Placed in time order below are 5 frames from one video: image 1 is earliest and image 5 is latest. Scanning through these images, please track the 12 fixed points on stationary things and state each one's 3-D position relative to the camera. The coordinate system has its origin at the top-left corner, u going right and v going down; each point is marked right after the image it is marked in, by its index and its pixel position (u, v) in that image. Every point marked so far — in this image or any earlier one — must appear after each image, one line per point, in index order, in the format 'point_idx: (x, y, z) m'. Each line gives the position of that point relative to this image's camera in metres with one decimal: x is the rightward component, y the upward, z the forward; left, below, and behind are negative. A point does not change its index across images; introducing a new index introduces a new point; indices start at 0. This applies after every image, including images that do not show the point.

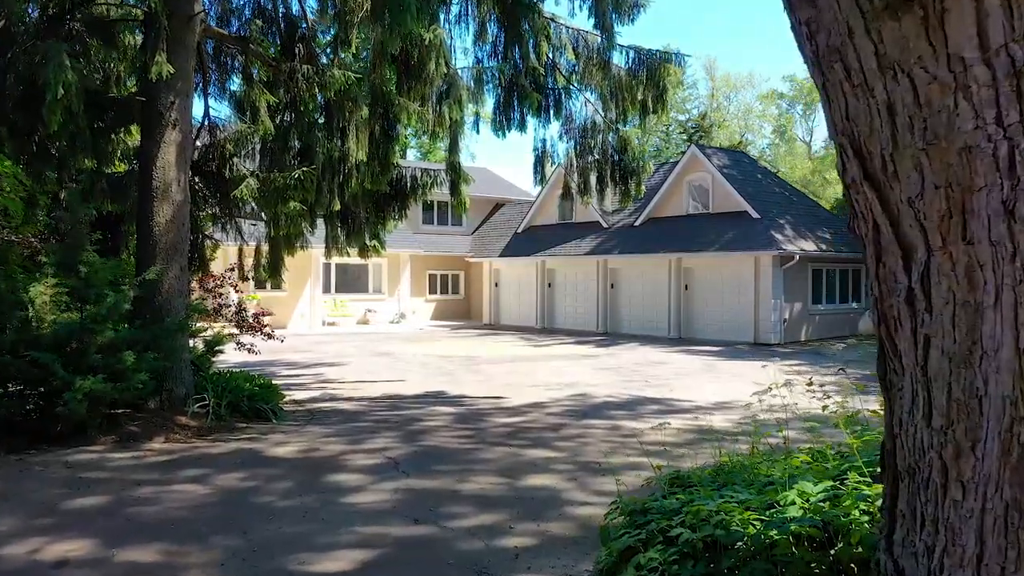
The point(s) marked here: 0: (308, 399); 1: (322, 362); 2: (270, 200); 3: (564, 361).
0: (-2.6, -1.4, +10.6) m
1: (-3.6, -1.4, +16.0) m
2: (-3.0, +1.1, +10.4) m
3: (+1.0, -1.4, +16.1) m
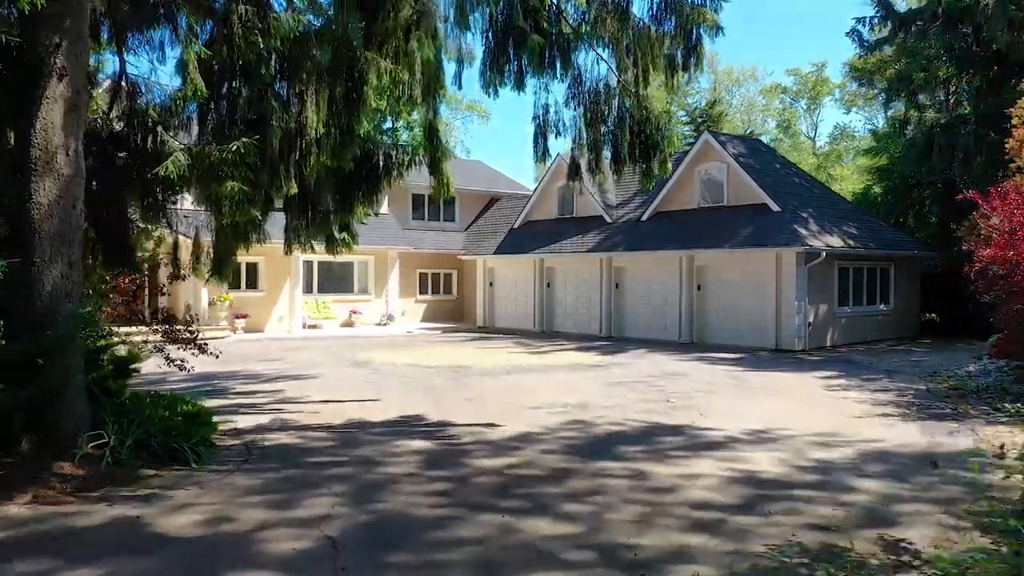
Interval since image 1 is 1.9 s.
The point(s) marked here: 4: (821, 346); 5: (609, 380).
0: (-2.6, -1.4, +8.5) m
1: (-3.7, -1.4, +13.9) m
2: (-3.0, +1.1, +8.3) m
3: (+0.9, -1.4, +14.0) m
4: (+7.2, -1.4, +19.7) m
5: (+1.5, -1.4, +13.0) m
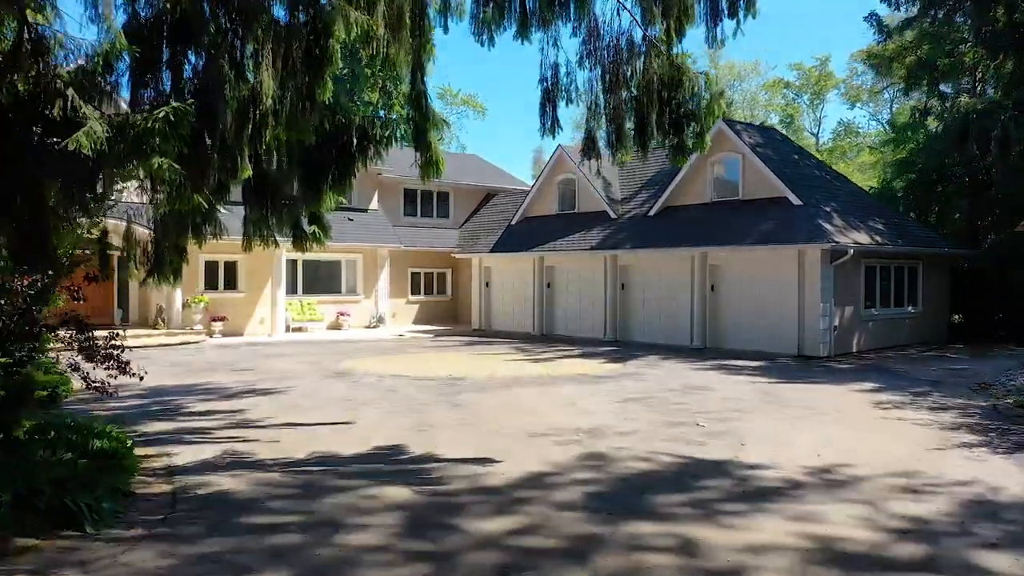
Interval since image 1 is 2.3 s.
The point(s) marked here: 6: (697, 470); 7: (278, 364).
0: (-2.6, -1.5, +6.9) m
1: (-3.7, -1.4, +12.2) m
2: (-3.0, +1.0, +6.6) m
3: (+0.9, -1.4, +12.4) m
4: (+7.2, -1.4, +18.1) m
5: (+1.5, -1.4, +11.4) m
6: (+1.5, -1.5, +6.8) m
7: (-4.3, -1.4, +15.6) m
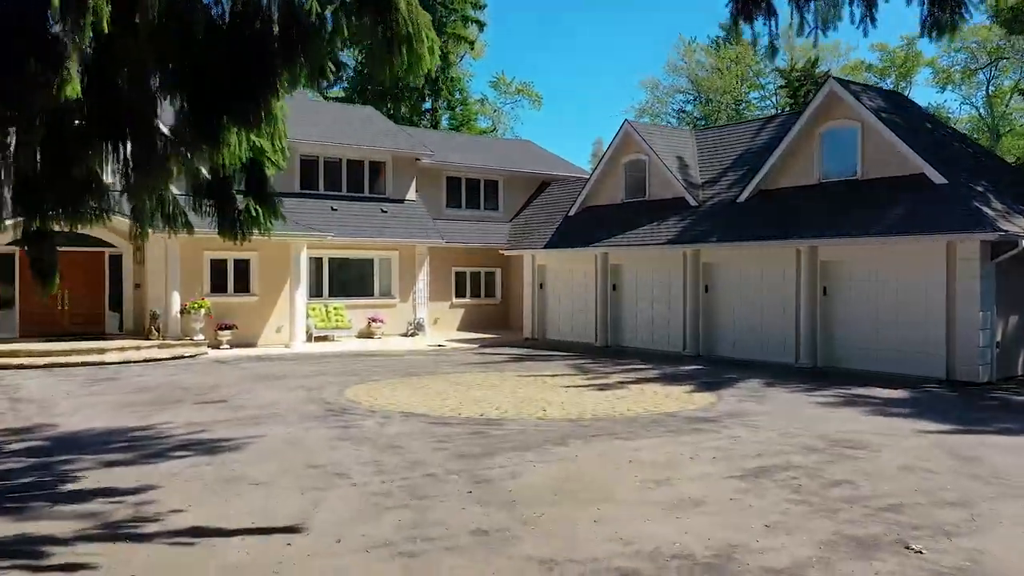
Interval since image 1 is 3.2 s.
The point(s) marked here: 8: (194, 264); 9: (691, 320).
0: (-2.4, -1.5, +3.2) m
1: (-3.1, -1.5, +8.7) m
2: (-2.8, +1.0, +3.0) m
3: (+1.5, -1.5, +8.5) m
4: (+8.2, -1.4, +13.7) m
5: (+2.0, -1.5, +7.5) m
6: (+1.7, -1.5, +2.9) m
7: (-3.5, -1.5, +12.1) m
8: (-7.2, +0.5, +19.2) m
9: (+3.9, -0.7, +18.1) m
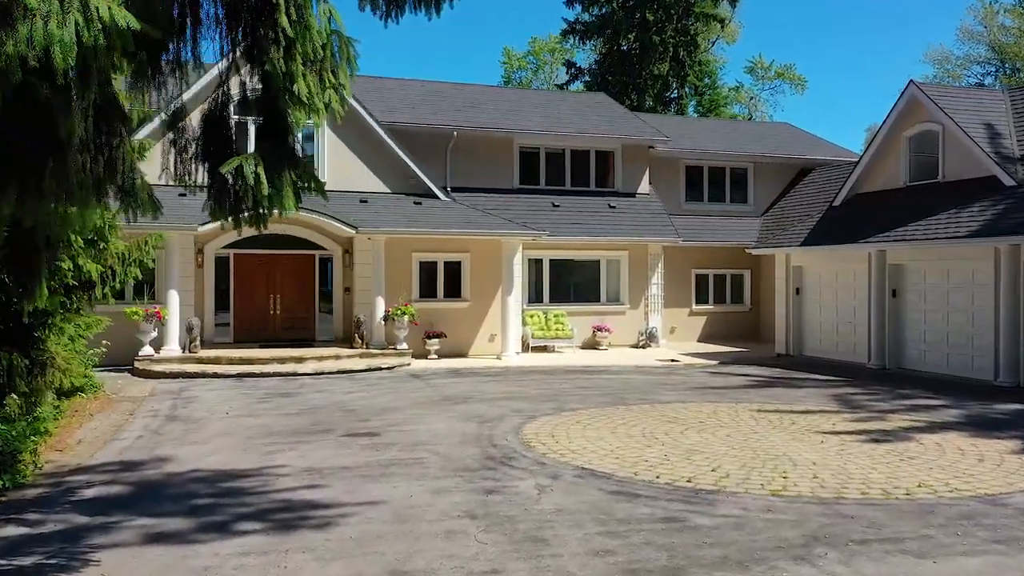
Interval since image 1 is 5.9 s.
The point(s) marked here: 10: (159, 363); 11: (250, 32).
0: (-2.5, -1.6, +1.2) m
1: (-1.6, -1.6, +6.6) m
2: (-2.9, +0.9, +1.1) m
3: (+2.8, -1.6, +5.0) m
4: (+10.7, -1.5, +8.1) m
5: (+3.0, -1.6, +3.9) m
6: (+1.3, -1.6, -0.4) m
7: (-0.9, -1.6, +9.9) m
8: (-2.3, +0.4, +17.9) m
9: (+7.9, -0.8, +13.5) m
10: (-6.2, -1.3, +14.8) m
11: (-1.3, +1.3, +4.1) m
